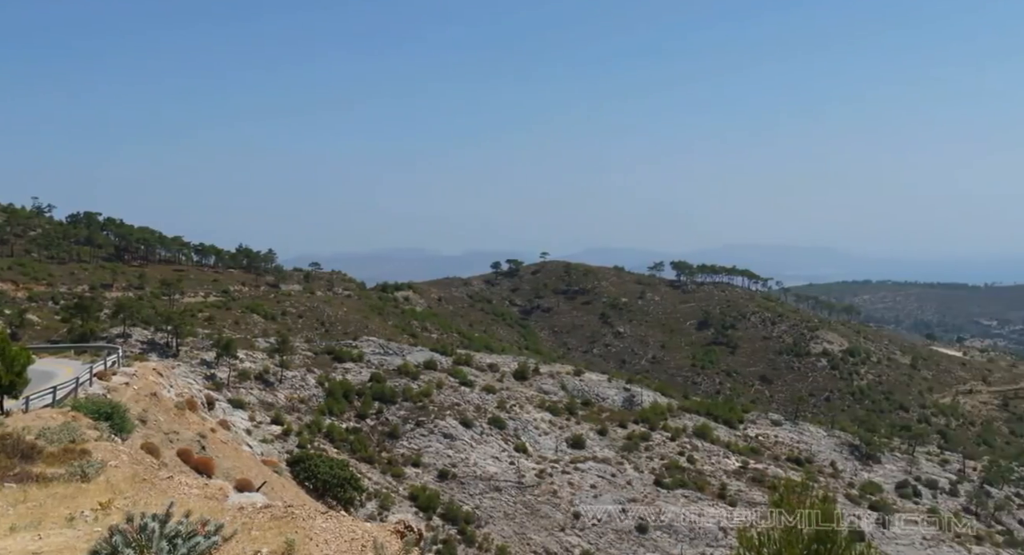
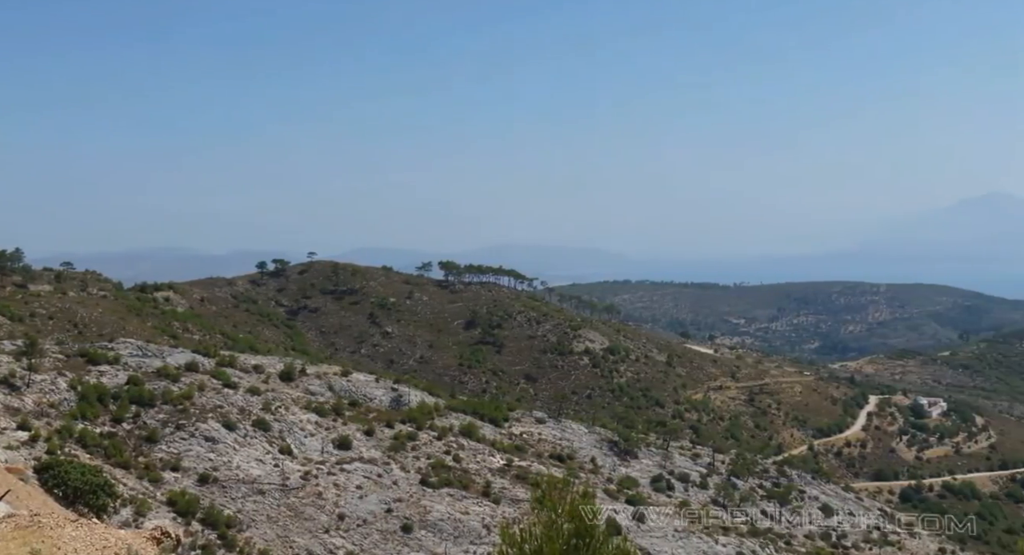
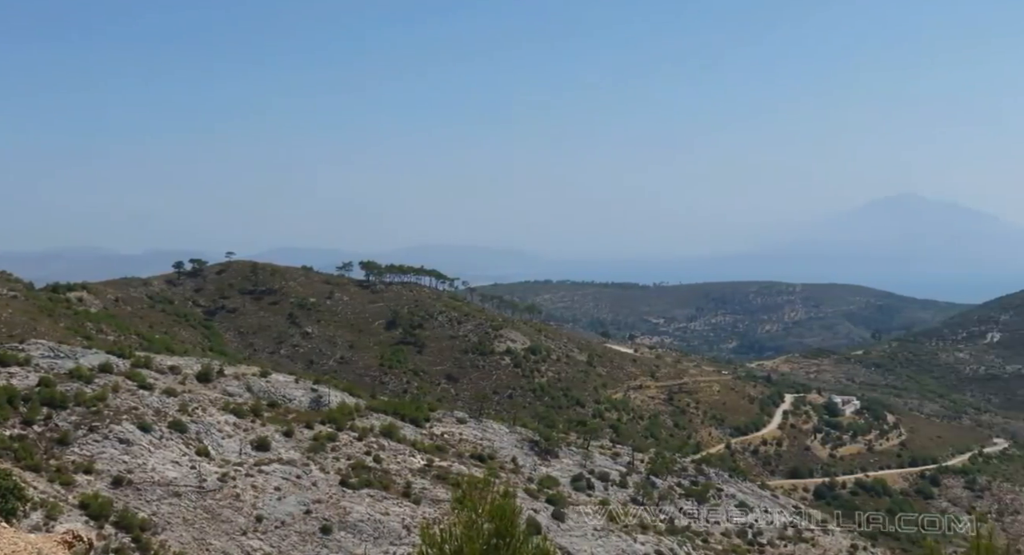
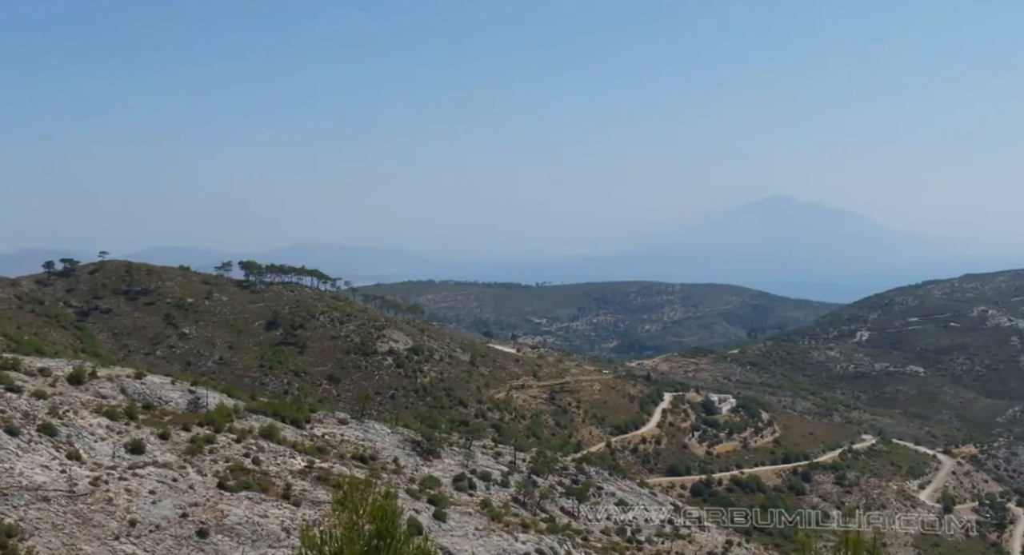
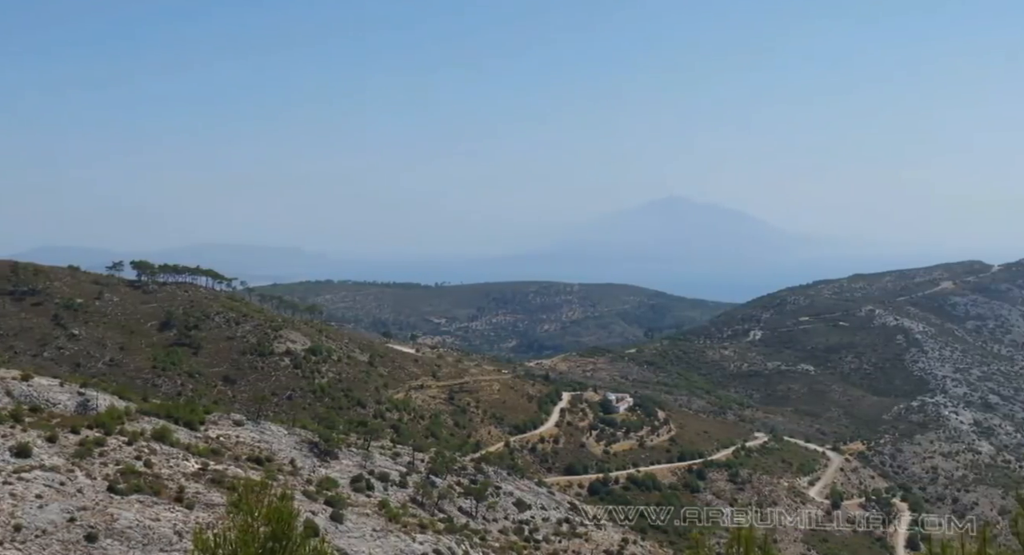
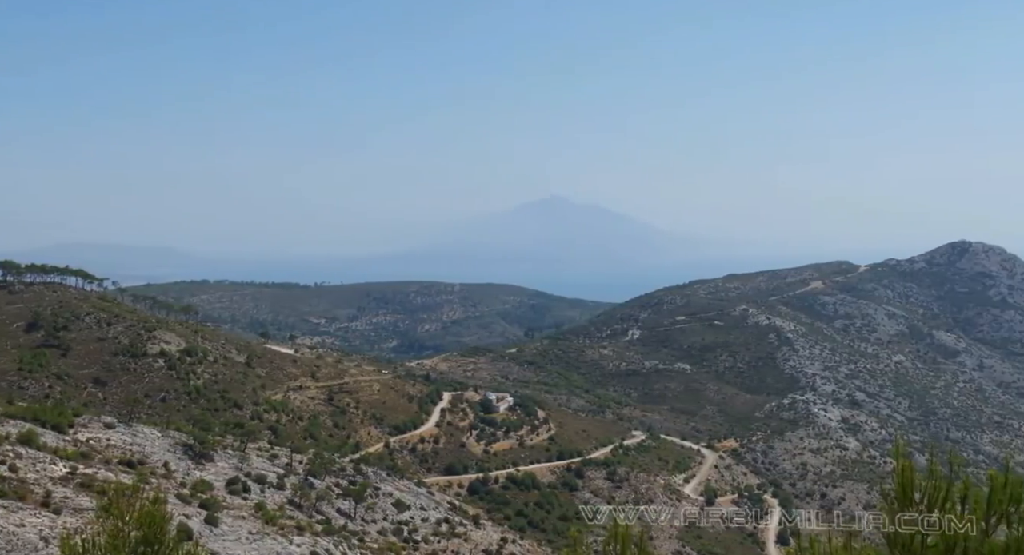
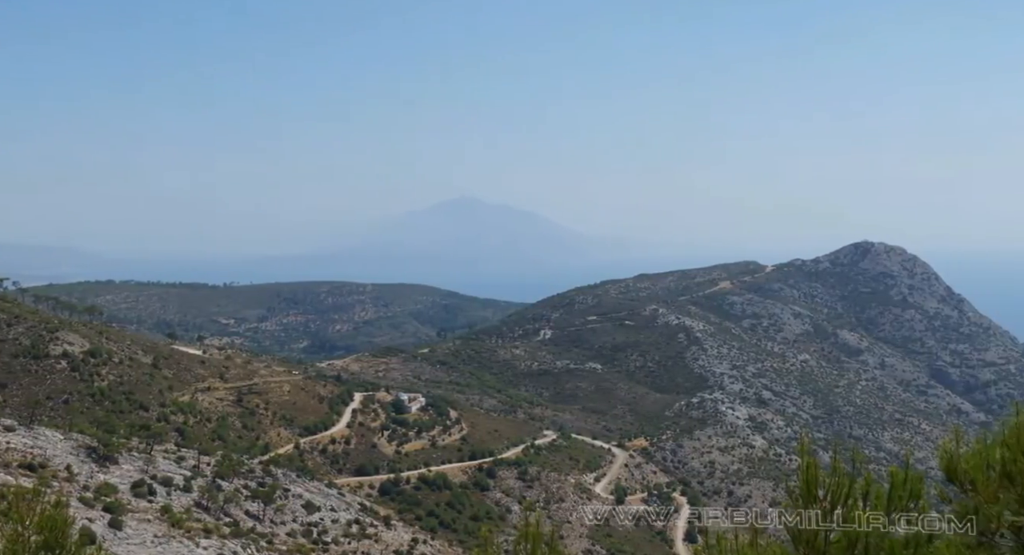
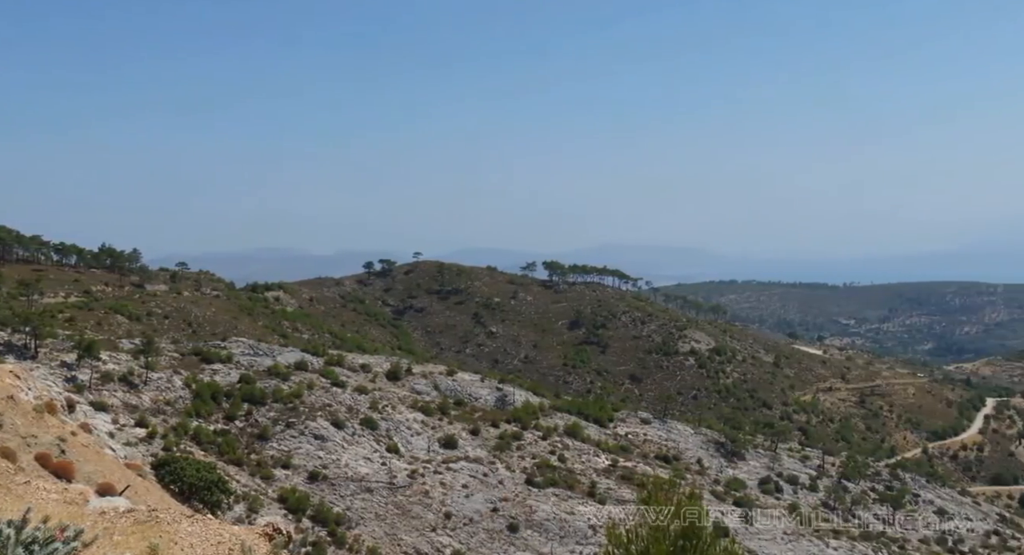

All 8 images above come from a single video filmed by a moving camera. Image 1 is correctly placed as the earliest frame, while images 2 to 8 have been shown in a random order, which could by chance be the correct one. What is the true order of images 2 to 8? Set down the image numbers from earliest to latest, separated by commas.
8, 2, 3, 4, 5, 6, 7
